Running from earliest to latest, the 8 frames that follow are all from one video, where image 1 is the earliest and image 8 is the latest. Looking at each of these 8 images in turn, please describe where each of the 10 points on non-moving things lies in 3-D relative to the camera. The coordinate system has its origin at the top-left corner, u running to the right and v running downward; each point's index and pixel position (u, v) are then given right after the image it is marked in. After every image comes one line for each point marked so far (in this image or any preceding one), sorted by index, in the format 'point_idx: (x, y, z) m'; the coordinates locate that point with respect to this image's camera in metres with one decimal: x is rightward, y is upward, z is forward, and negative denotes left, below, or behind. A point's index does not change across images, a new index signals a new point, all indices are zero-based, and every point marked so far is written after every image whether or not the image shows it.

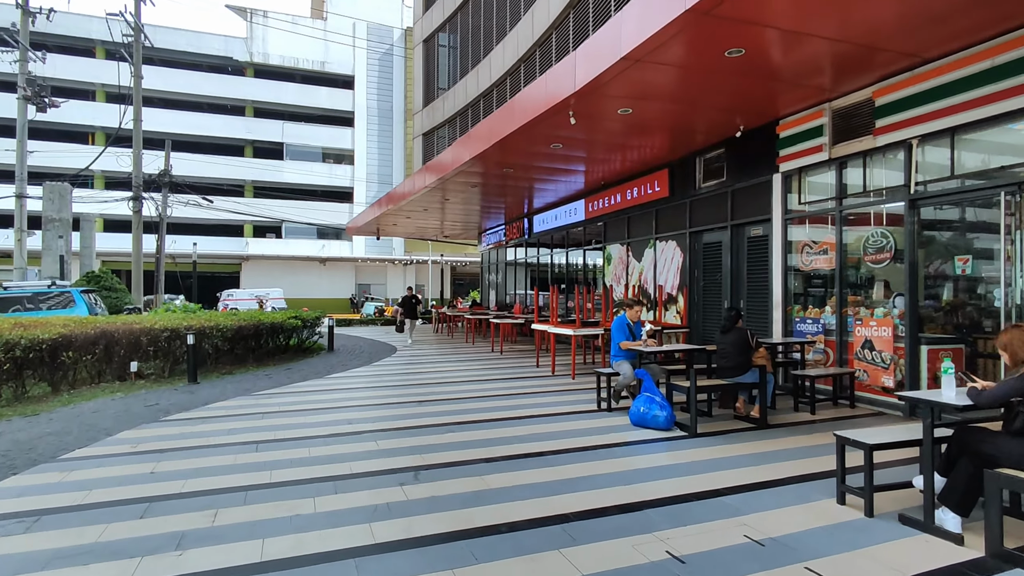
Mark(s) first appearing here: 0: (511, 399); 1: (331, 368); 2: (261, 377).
0: (0.0, -1.4, +7.1) m
1: (-3.3, -1.5, +10.7) m
2: (-4.2, -1.5, +9.5) m
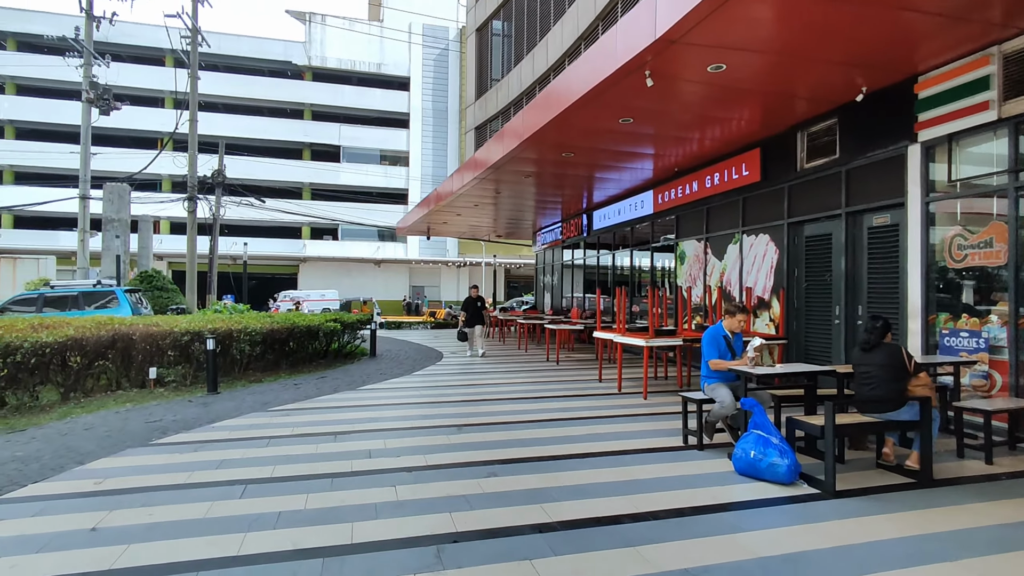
0: (+0.6, -1.4, +5.8) m
1: (-2.3, -1.5, +9.6) m
2: (-3.3, -1.5, +8.5) m
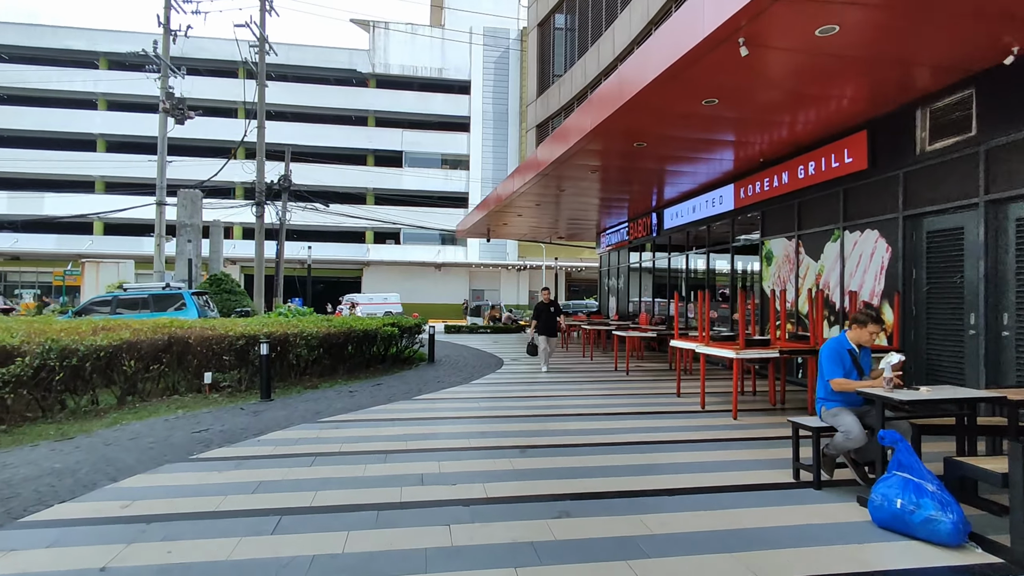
0: (+1.2, -1.4, +5.0) m
1: (-1.3, -1.5, +9.1) m
2: (-2.4, -1.5, +8.1) m
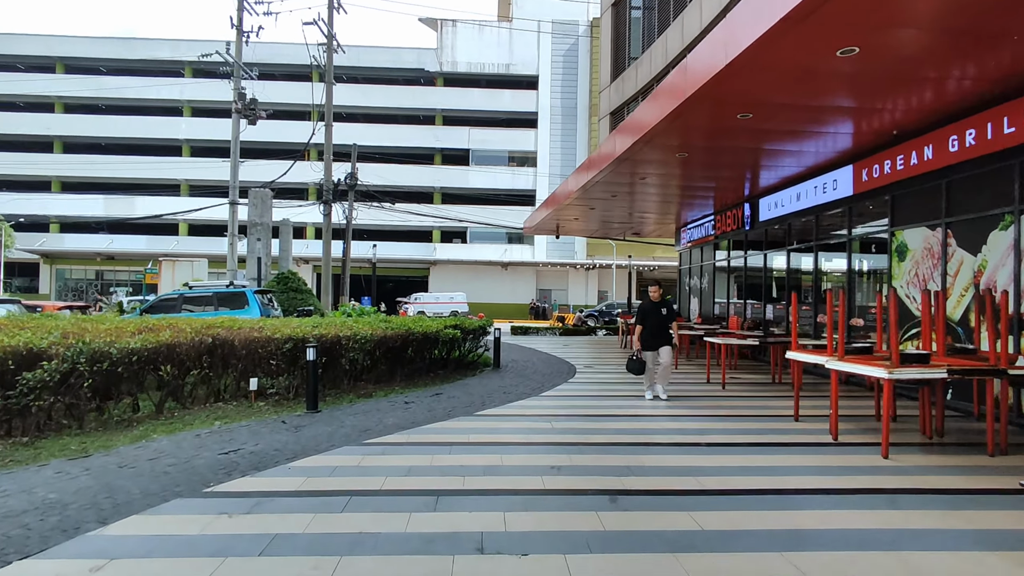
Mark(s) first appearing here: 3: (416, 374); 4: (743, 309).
0: (+1.8, -1.4, +3.7) m
1: (-0.2, -1.5, +8.0) m
2: (-1.4, -1.5, +7.2) m
3: (-1.7, -1.5, +9.6) m
4: (+5.8, -0.5, +14.5) m
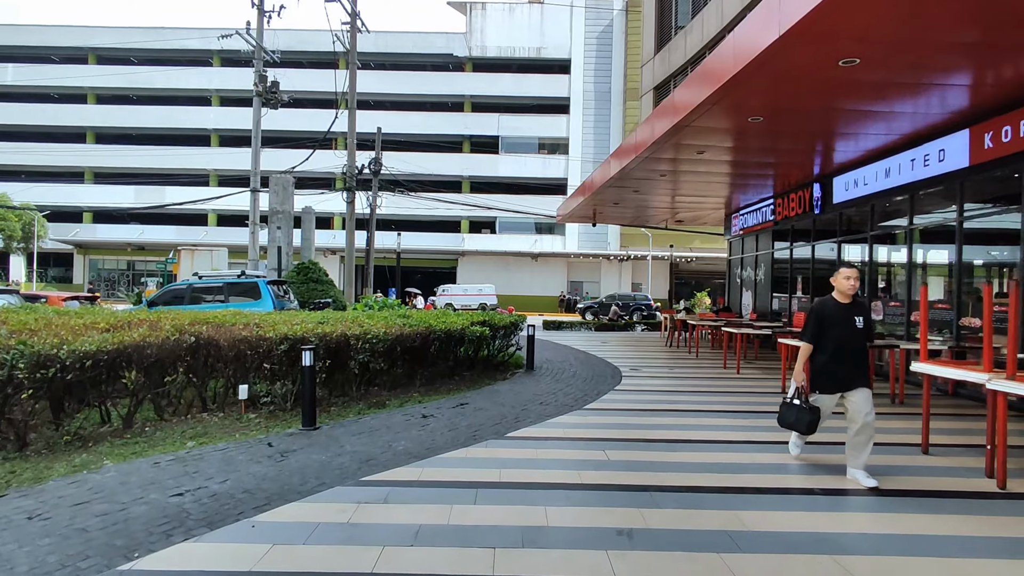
0: (+2.0, -1.4, +2.2) m
1: (+0.2, -1.4, +6.7) m
2: (-1.0, -1.4, +5.9) m
3: (-1.1, -1.3, +8.4) m
4: (+6.6, -0.4, +12.8) m
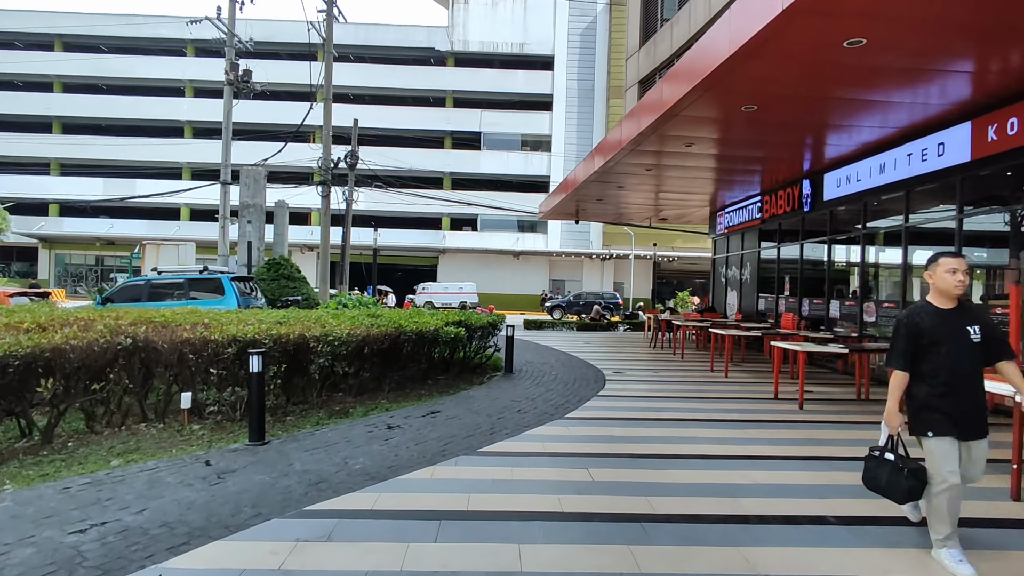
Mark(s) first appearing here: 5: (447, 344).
0: (+1.9, -1.4, +1.7) m
1: (0.0, -1.4, +6.1) m
2: (-1.3, -1.4, +5.3) m
3: (-1.5, -1.3, +7.8) m
4: (+6.1, -0.4, +12.4) m
5: (-0.9, -0.8, +8.4) m
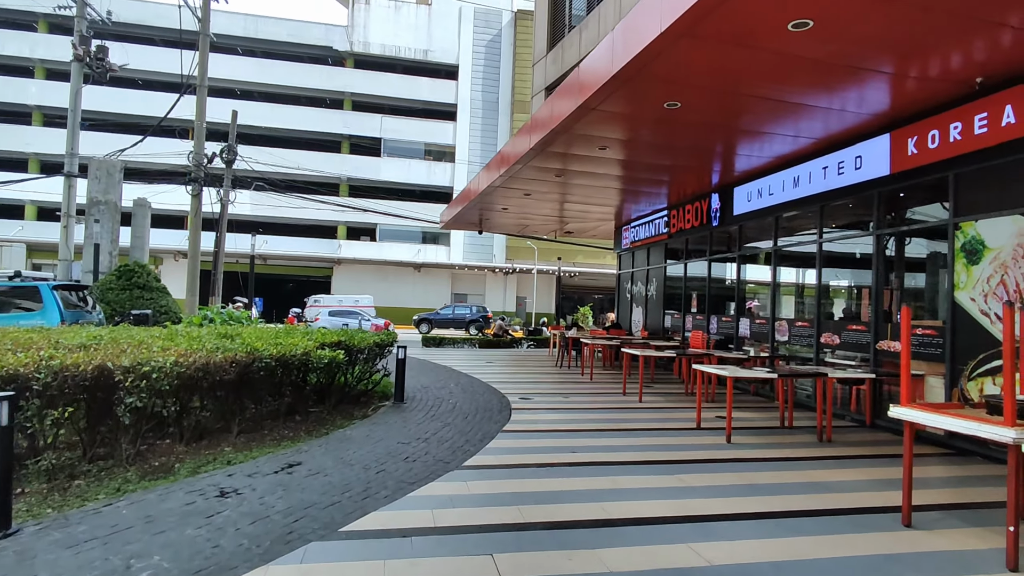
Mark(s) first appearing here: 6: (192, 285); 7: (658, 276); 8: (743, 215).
0: (+1.6, -1.4, +0.8) m
1: (-1.0, -1.5, +4.8) m
2: (-2.1, -1.5, +3.8) m
3: (-2.7, -1.5, +6.2) m
4: (+4.0, -0.7, +12.1) m
5: (-2.3, -1.0, +7.0) m
6: (-10.1, 0.0, +18.1) m
7: (+3.6, +0.3, +14.5) m
8: (+4.2, +1.3, +10.4) m
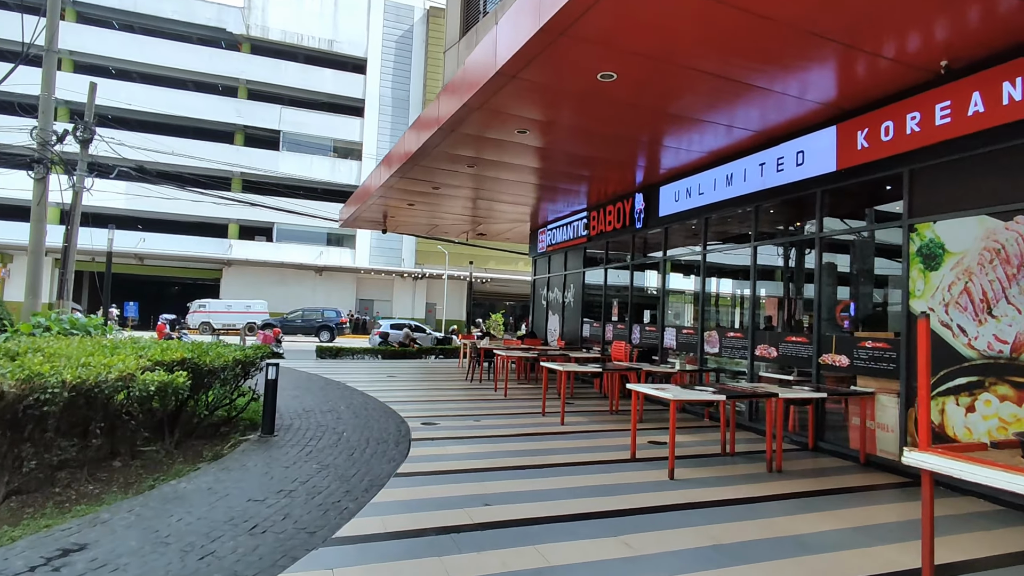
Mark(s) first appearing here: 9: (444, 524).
0: (+1.5, -1.4, -0.3) m
1: (-1.7, -1.5, +3.3) m
2: (-2.6, -1.4, +2.2) m
3: (-3.5, -1.5, +4.4) m
4: (+2.2, -0.9, +11.3) m
5: (-3.2, -1.0, +5.2) m
6: (-12.6, 0.0, +15.1) m
7: (+1.5, +0.2, +13.6) m
8: (+2.6, +1.2, +9.7) m
9: (-0.5, -1.6, +3.9) m
